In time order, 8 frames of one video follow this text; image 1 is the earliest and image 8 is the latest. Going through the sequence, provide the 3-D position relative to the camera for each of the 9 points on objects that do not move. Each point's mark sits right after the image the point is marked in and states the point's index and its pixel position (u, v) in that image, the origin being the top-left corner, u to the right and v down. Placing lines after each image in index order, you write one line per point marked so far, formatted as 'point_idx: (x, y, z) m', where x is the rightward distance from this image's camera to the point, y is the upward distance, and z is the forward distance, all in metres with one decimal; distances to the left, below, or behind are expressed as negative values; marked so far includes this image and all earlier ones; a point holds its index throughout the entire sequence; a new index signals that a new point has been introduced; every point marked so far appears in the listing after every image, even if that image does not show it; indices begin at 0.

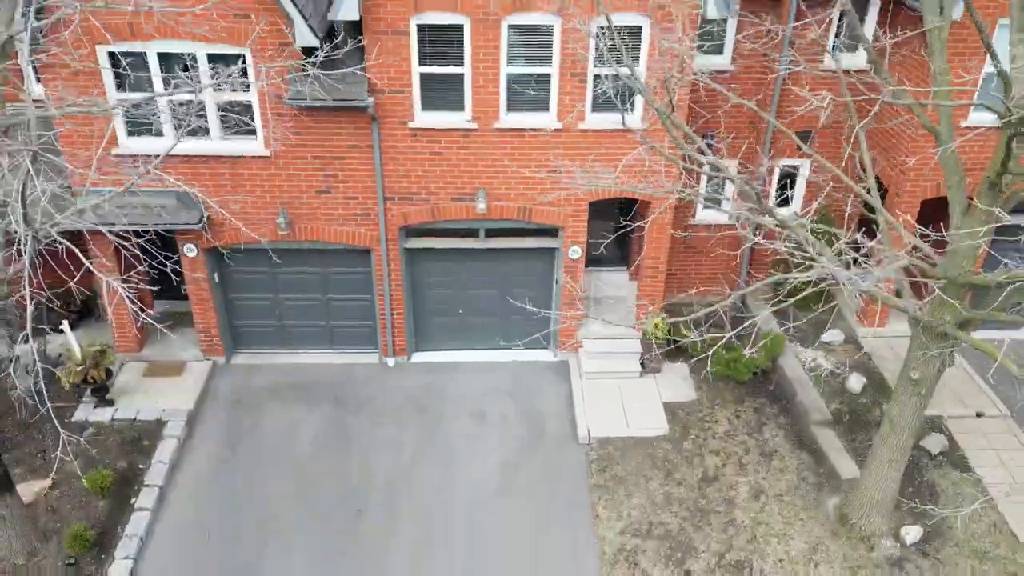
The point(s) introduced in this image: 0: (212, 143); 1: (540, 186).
0: (-4.7, +2.2, +12.3) m
1: (+0.5, +1.7, +12.8) m
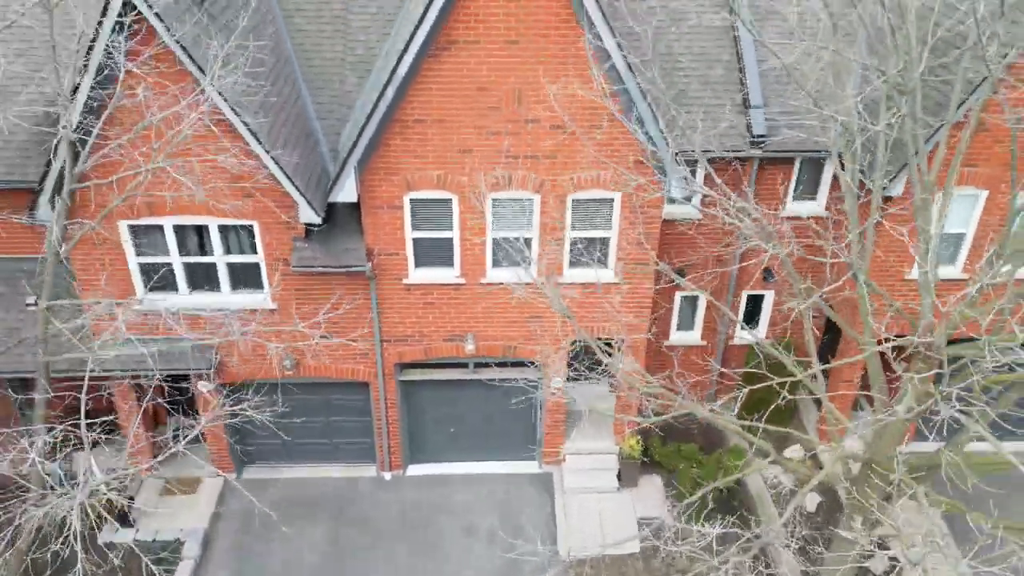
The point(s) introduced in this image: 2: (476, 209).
0: (-4.9, -0.2, +13.5) m
1: (+0.2, -0.6, +14.0) m
2: (-0.6, +1.3, +12.7) m
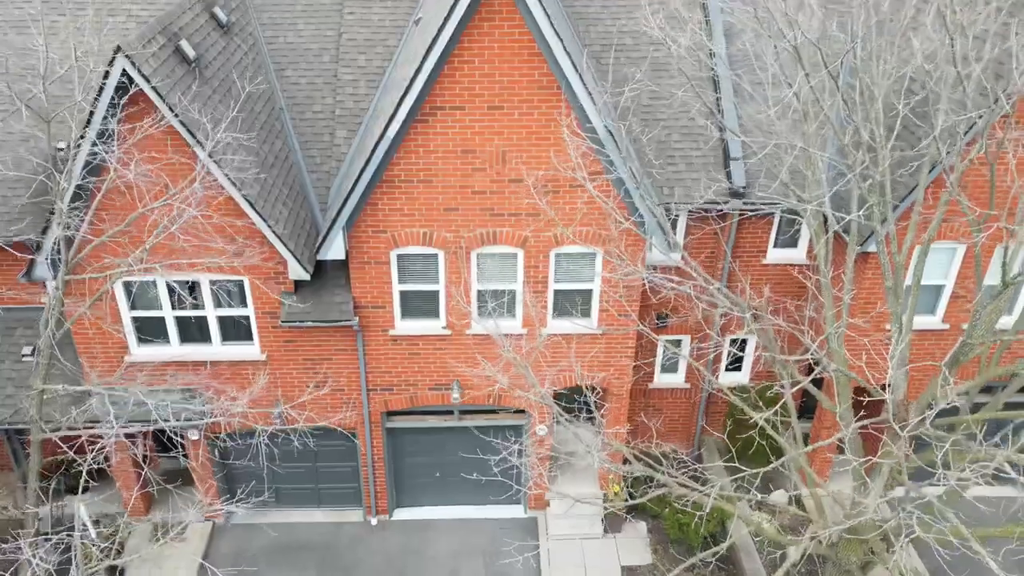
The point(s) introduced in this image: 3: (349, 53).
0: (-5.2, -1.0, +13.7) m
1: (0.0, -1.5, +14.2) m
2: (-0.8, +0.4, +12.9) m
3: (-3.1, +4.5, +15.0) m
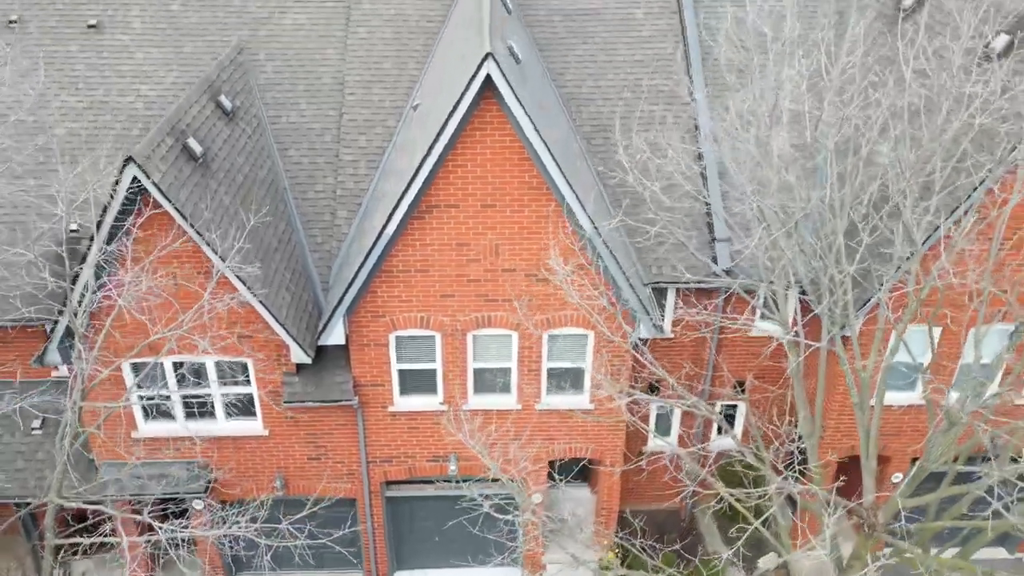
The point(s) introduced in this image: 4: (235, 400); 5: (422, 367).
0: (-5.3, -2.4, +14.2) m
1: (-0.1, -2.9, +14.7) m
2: (-0.9, -1.0, +13.5) m
3: (-3.2, +3.1, +15.6) m
4: (-4.9, -2.0, +14.1) m
5: (-1.6, -1.4, +13.8) m
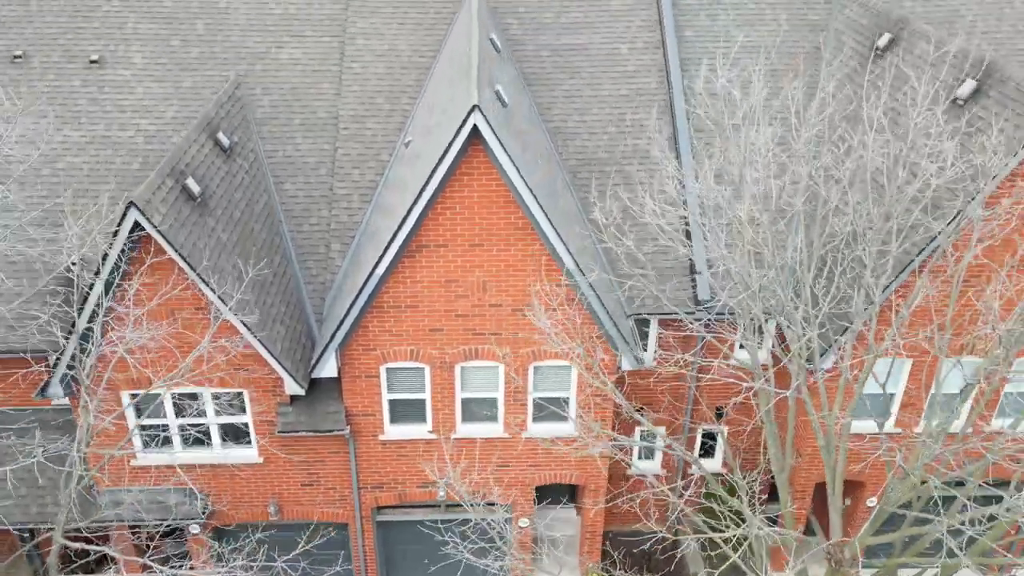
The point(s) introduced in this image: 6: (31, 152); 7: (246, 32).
0: (-5.5, -3.0, +14.6) m
1: (-0.4, -3.5, +15.2) m
2: (-1.2, -1.5, +13.9) m
3: (-3.4, +2.5, +16.1) m
4: (-5.2, -2.6, +14.5) m
5: (-1.8, -2.0, +14.3) m
6: (-9.8, +2.8, +16.1) m
7: (-6.0, +5.7, +17.7) m
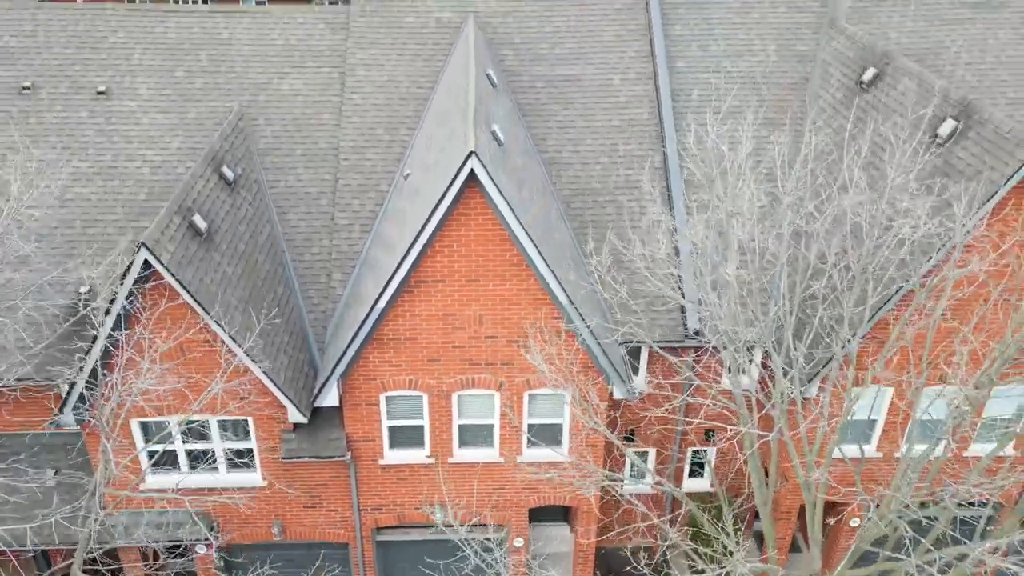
0: (-5.6, -3.6, +15.1) m
1: (-0.5, -4.1, +15.6) m
2: (-1.3, -2.1, +14.4) m
3: (-3.5, +1.9, +16.6) m
4: (-5.2, -3.1, +15.0) m
5: (-1.9, -2.5, +14.7) m
6: (-9.9, +2.2, +16.6) m
7: (-6.0, +5.2, +18.1) m
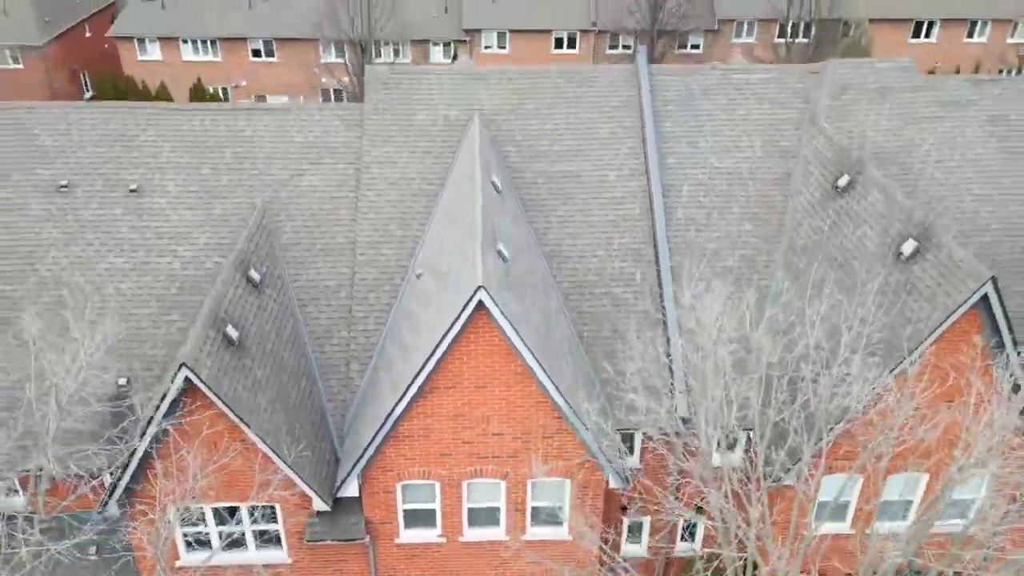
0: (-5.5, -5.6, +16.5) m
1: (-0.4, -6.0, +17.0) m
2: (-1.2, -4.1, +15.8) m
3: (-3.4, -0.1, +18.0) m
4: (-5.1, -5.1, +16.4) m
5: (-1.8, -4.5, +16.1) m
6: (-9.8, +0.2, +18.1) m
7: (-6.0, +3.2, +19.6) m
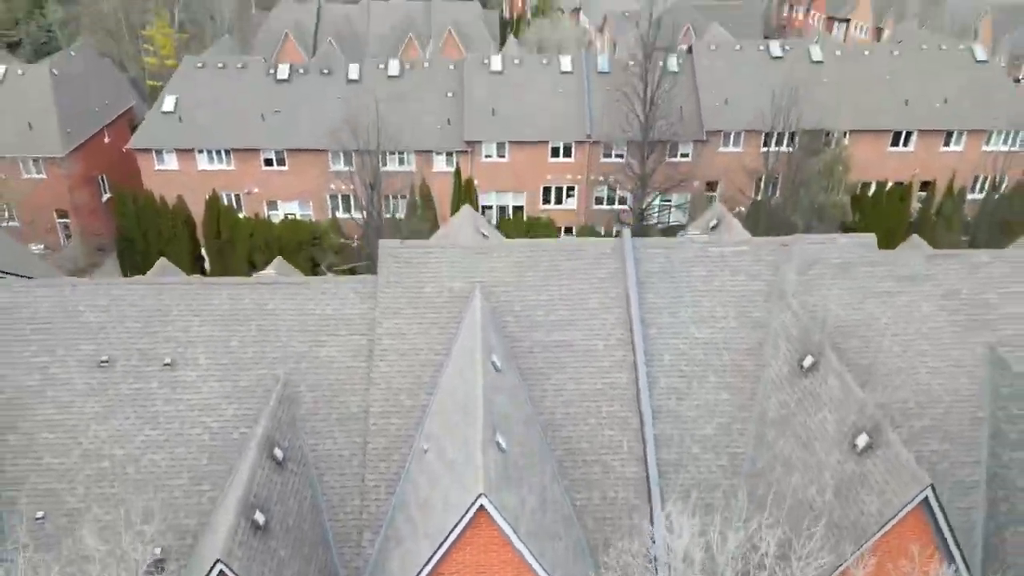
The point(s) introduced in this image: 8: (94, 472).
0: (-5.5, -9.7, +17.9) m
1: (-0.4, -10.2, +18.4) m
2: (-1.2, -8.1, +17.3) m
3: (-3.5, -4.3, +19.8) m
4: (-5.2, -9.2, +17.8) m
5: (-1.8, -8.6, +17.6) m
6: (-9.9, -4.1, +19.9) m
7: (-6.0, -1.2, +21.6) m
8: (-10.4, -4.5, +19.6) m
